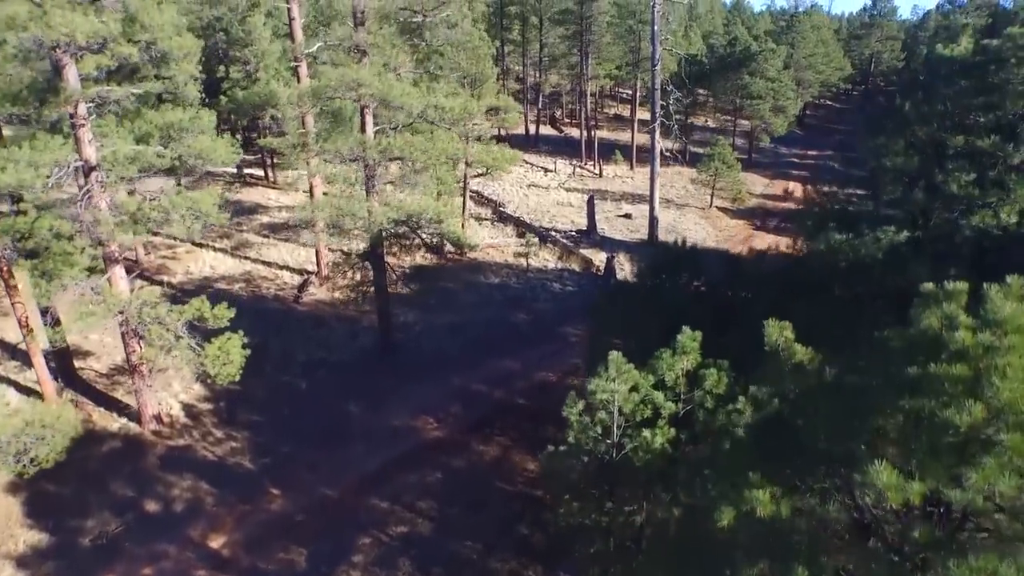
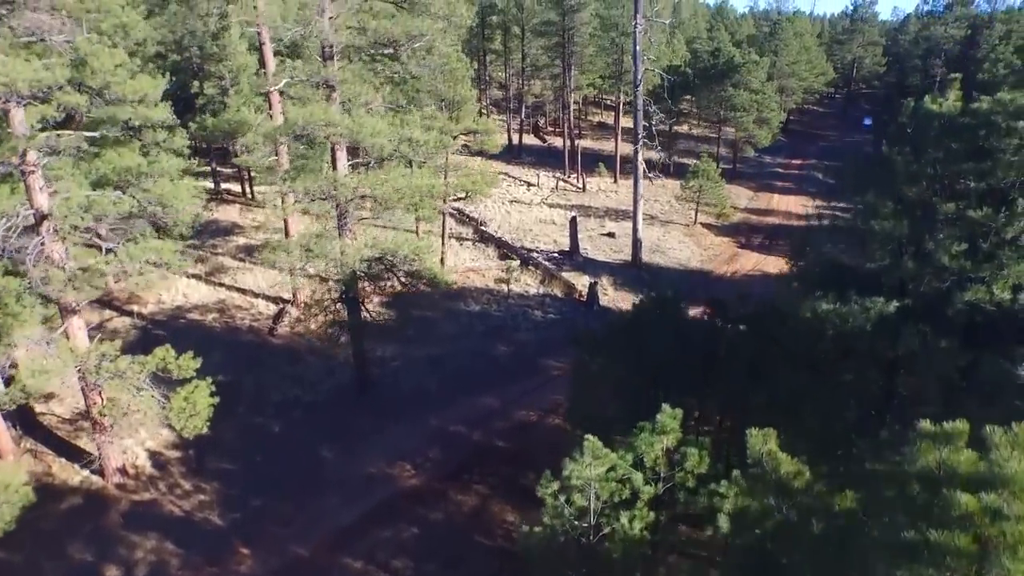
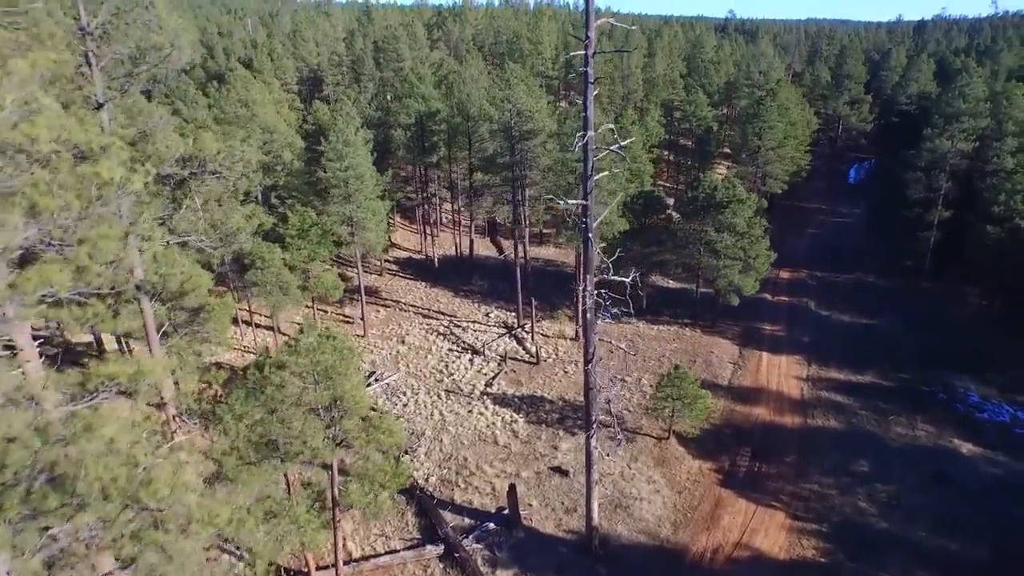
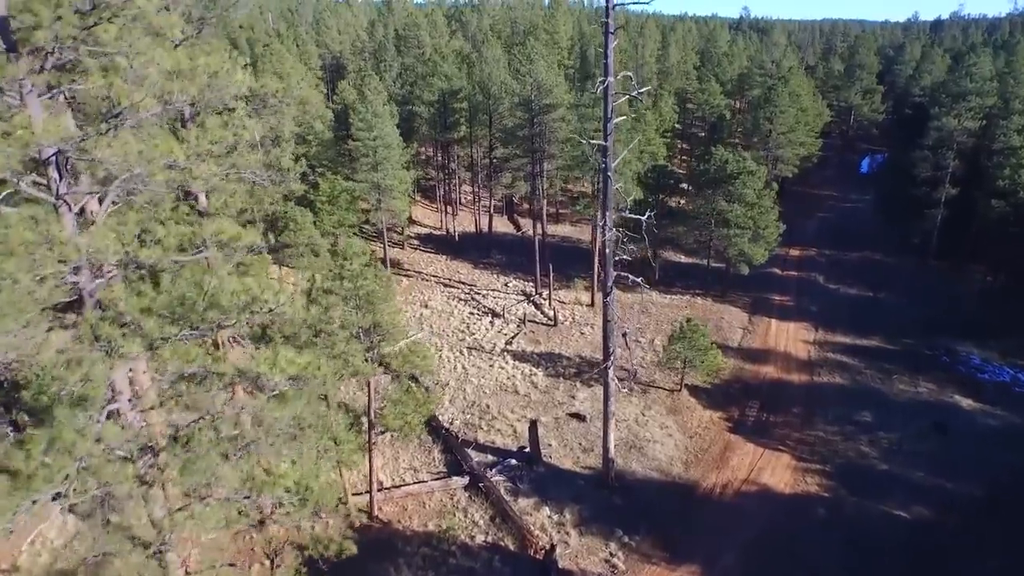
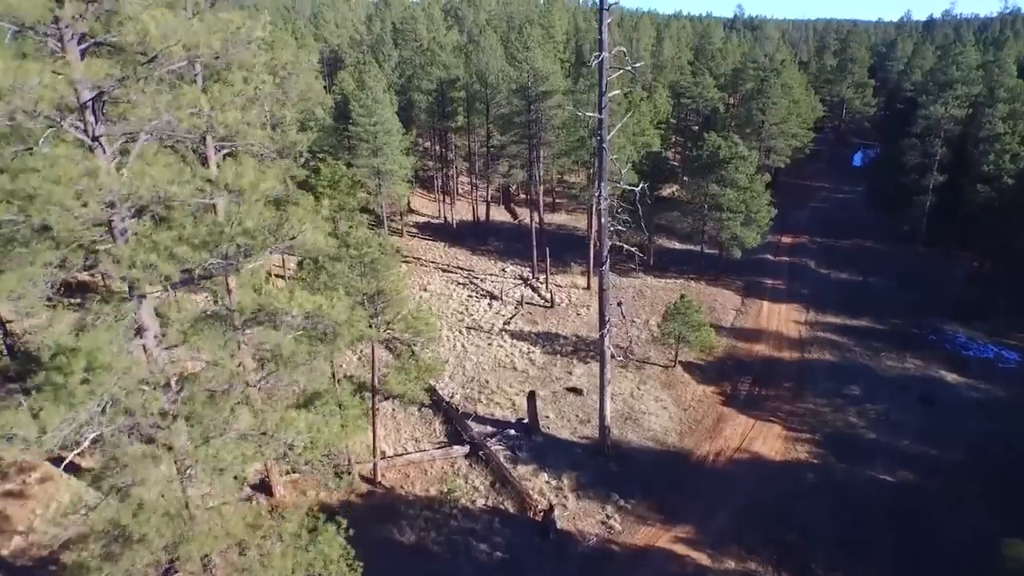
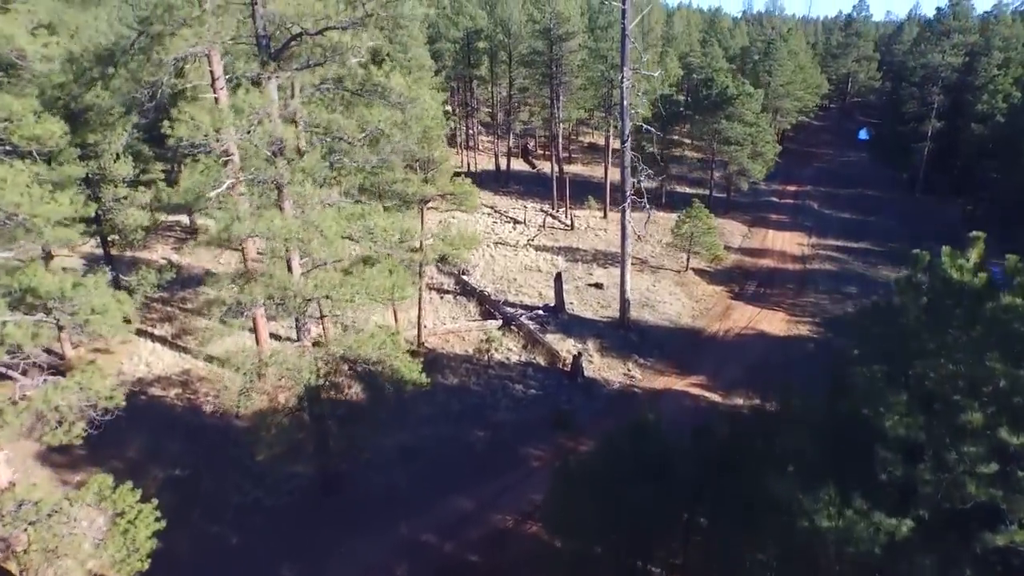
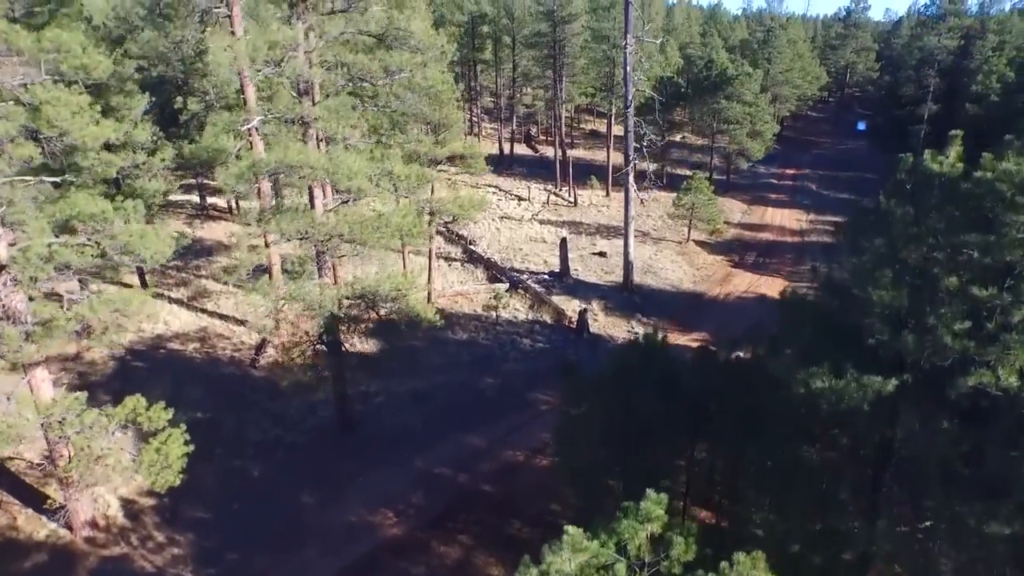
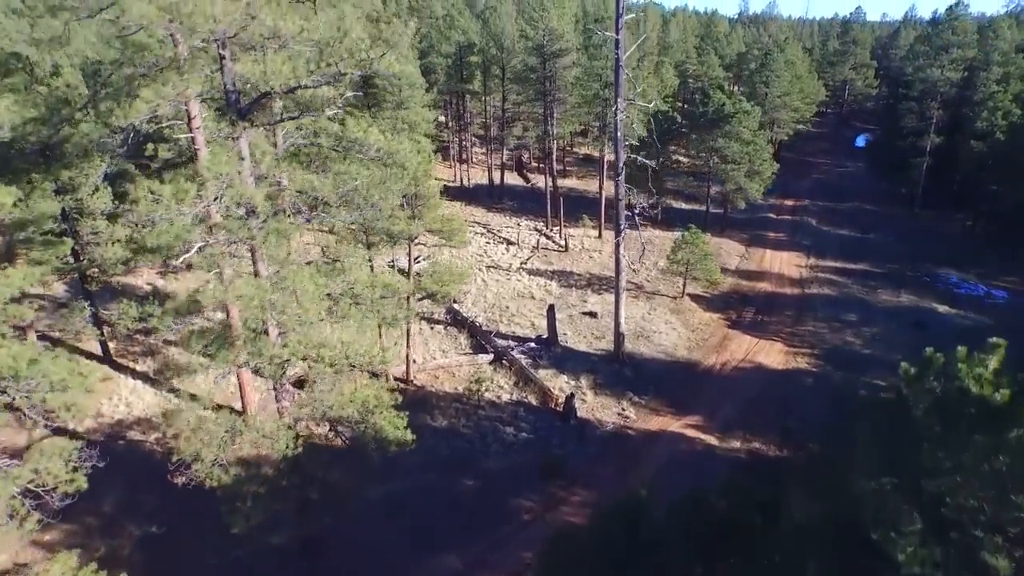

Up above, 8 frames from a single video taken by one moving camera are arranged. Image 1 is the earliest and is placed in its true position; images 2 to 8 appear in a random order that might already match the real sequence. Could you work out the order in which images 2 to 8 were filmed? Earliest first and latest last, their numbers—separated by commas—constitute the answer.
2, 7, 6, 8, 5, 4, 3
